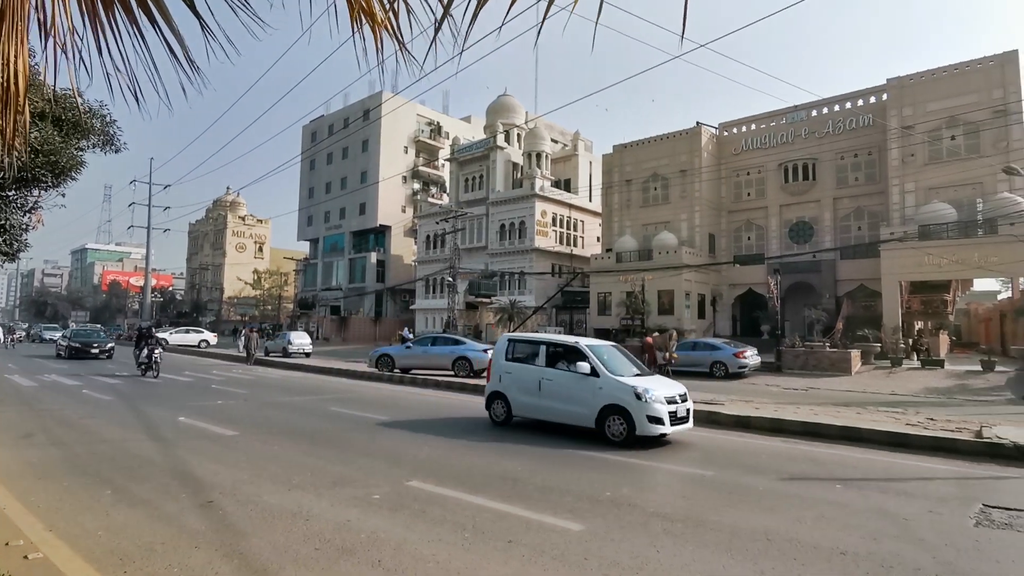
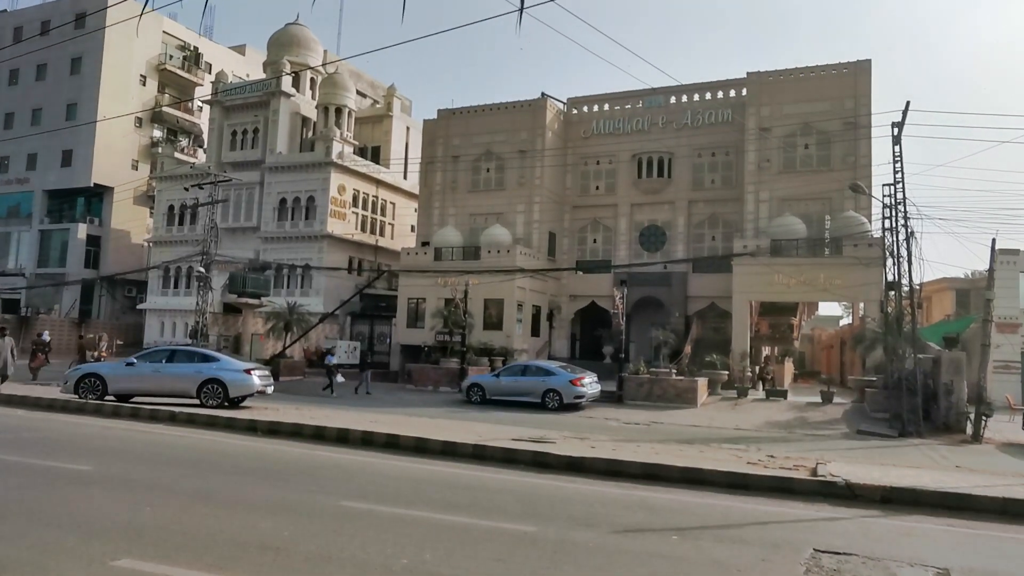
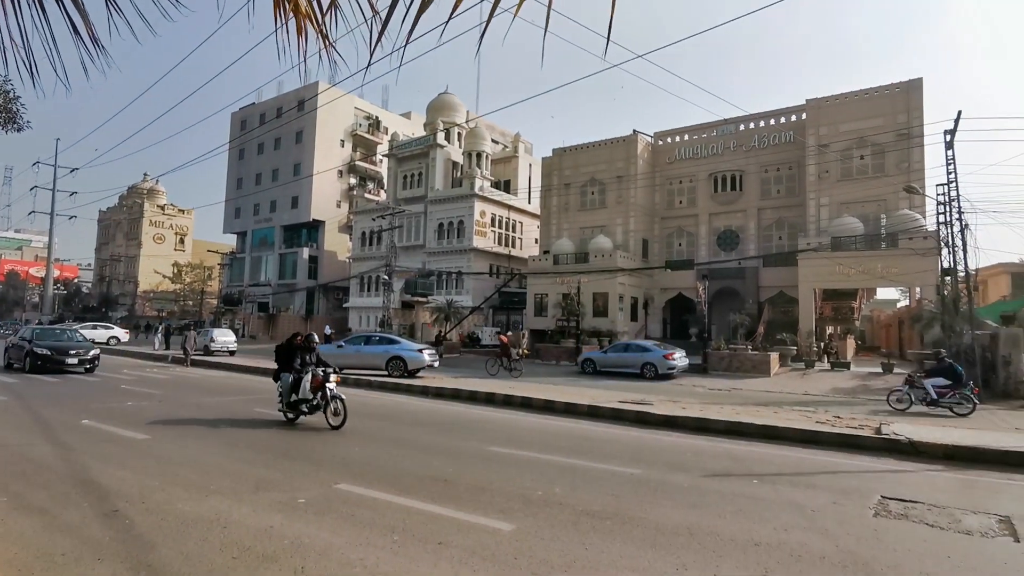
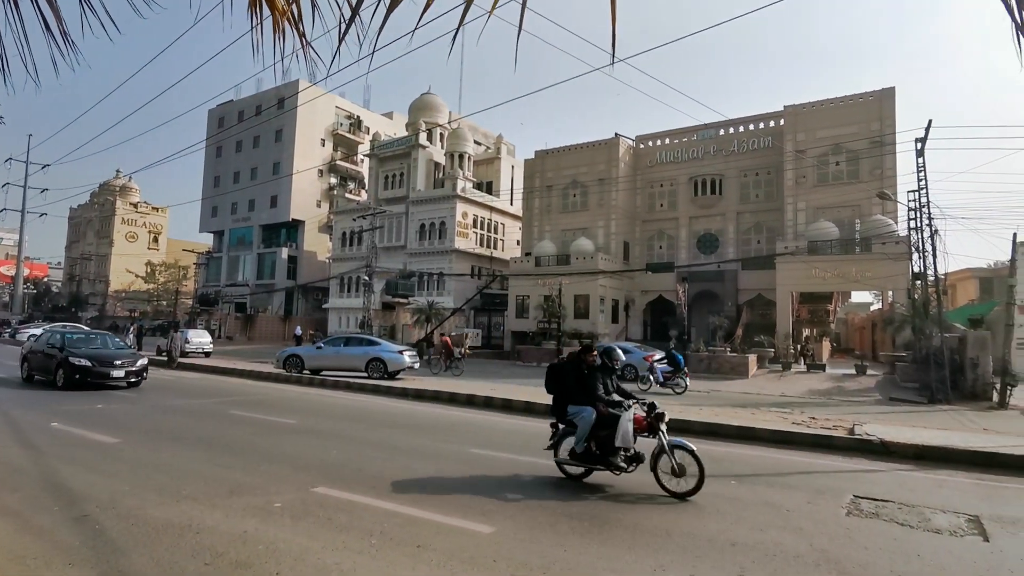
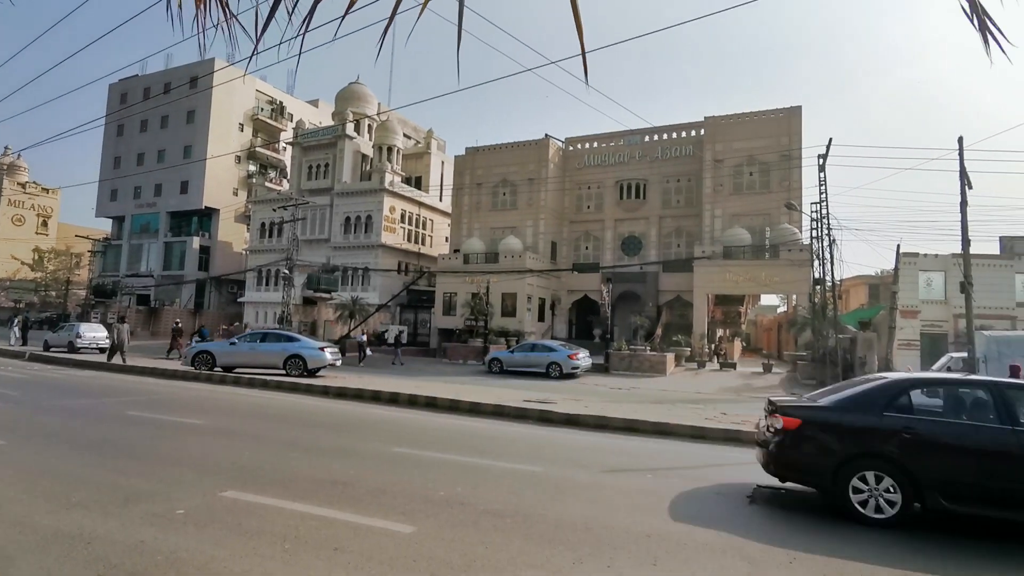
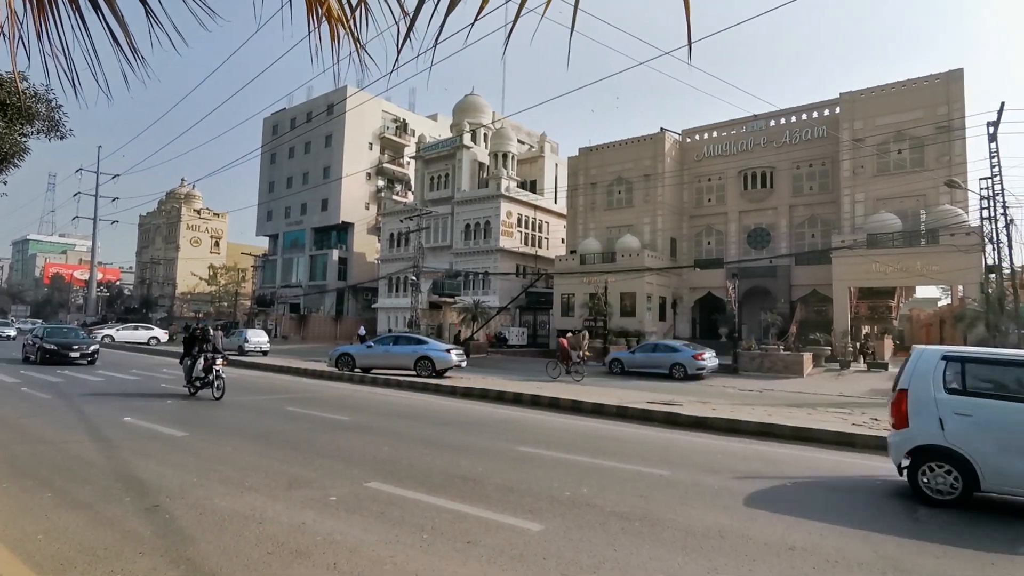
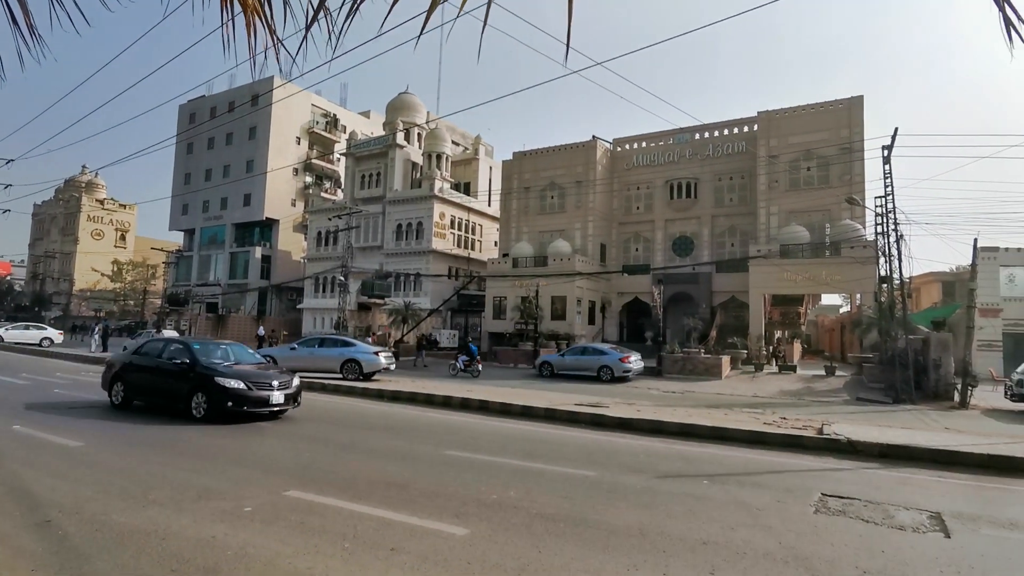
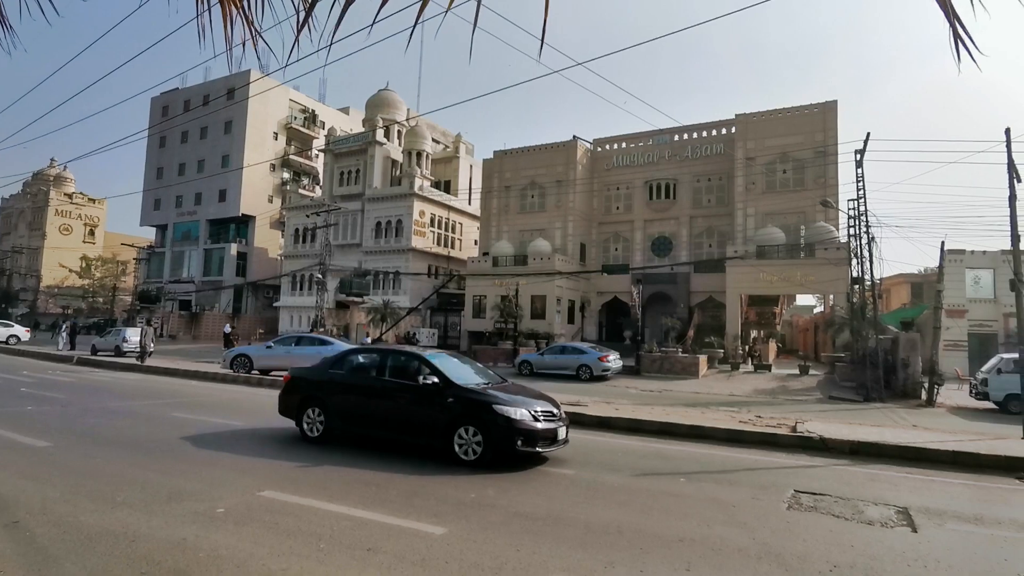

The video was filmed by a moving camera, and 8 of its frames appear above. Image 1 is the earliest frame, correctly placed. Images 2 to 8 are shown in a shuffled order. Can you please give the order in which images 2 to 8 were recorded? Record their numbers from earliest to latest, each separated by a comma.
6, 3, 4, 7, 8, 5, 2
